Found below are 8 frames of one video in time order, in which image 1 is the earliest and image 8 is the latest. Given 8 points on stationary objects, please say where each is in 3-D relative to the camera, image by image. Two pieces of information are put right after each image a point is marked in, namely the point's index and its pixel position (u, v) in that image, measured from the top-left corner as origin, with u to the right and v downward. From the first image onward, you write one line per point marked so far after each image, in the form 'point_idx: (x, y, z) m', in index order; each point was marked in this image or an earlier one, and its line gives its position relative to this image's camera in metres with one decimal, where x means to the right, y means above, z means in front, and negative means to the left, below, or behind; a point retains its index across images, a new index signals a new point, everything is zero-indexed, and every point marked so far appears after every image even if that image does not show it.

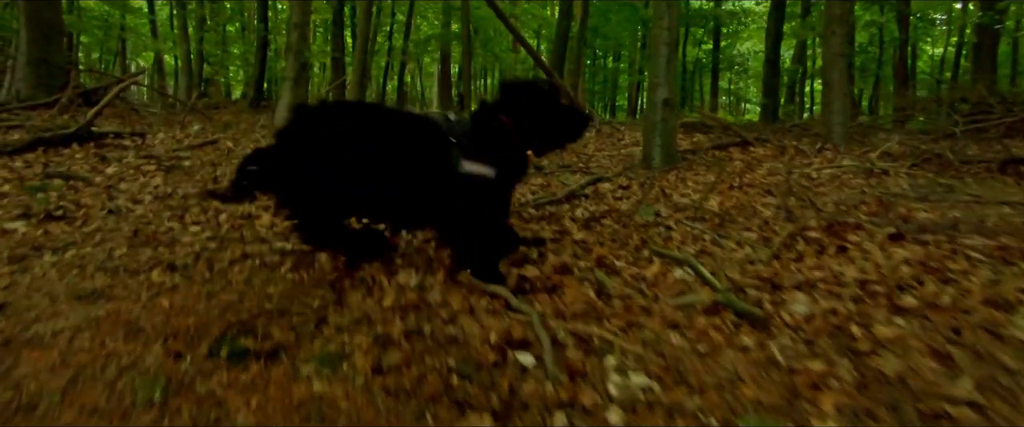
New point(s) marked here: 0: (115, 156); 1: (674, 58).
0: (-3.9, +0.6, +5.3) m
1: (+1.7, +1.6, +5.8) m
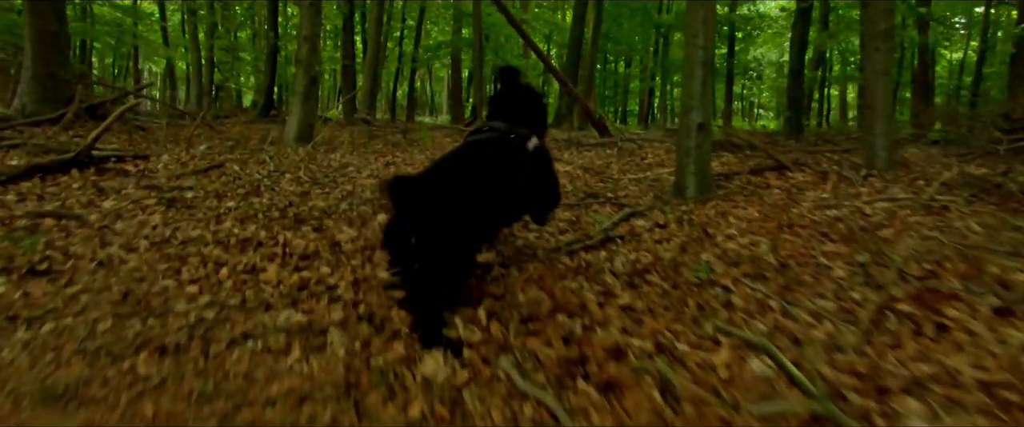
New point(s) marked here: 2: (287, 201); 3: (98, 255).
0: (-3.7, +0.3, +5.0) m
1: (+1.9, +1.3, +5.4) m
2: (-2.0, +0.1, +4.8) m
3: (-2.5, -0.3, +3.3) m
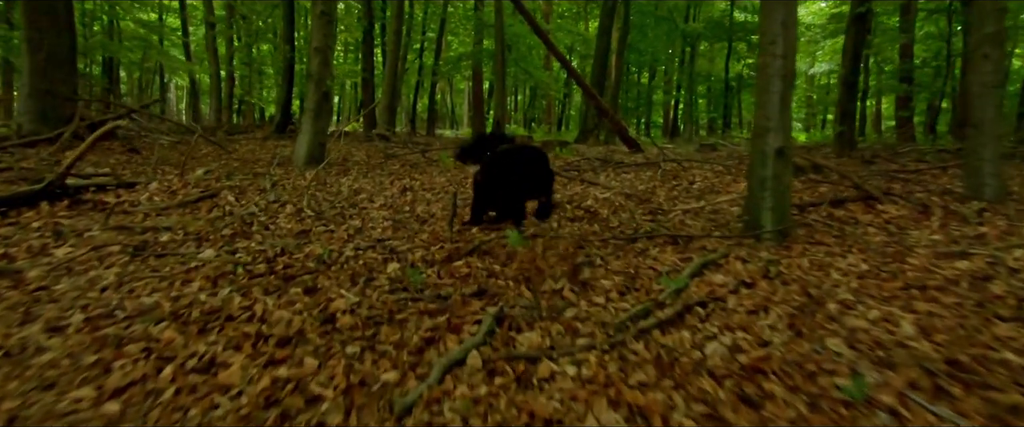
0: (-3.4, -0.1, +4.2) m
1: (+2.2, +1.0, +4.4) m
2: (-1.7, -0.2, +4.0) m
3: (-2.3, -0.6, +2.4) m
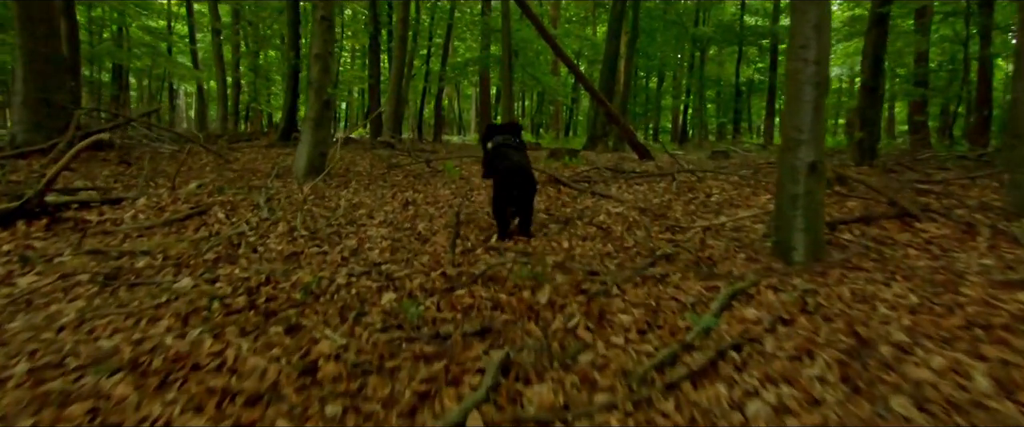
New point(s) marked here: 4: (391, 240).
0: (-3.3, -0.2, +3.9) m
1: (+2.3, +0.8, +4.0) m
2: (-1.7, -0.4, +3.6) m
3: (-2.2, -0.7, +2.1) m
4: (-1.1, -0.2, +4.9) m
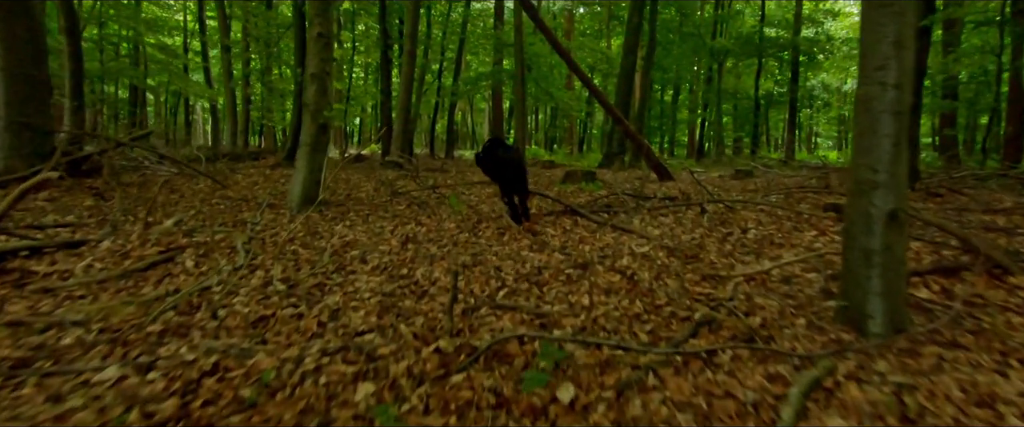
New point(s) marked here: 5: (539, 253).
0: (-3.3, -0.6, +3.3) m
1: (+2.4, +0.4, +3.3) m
2: (-1.6, -0.8, +3.0) m
3: (-2.2, -1.0, +1.4) m
4: (-1.0, -0.6, +4.2) m
5: (+0.3, -0.4, +5.7) m
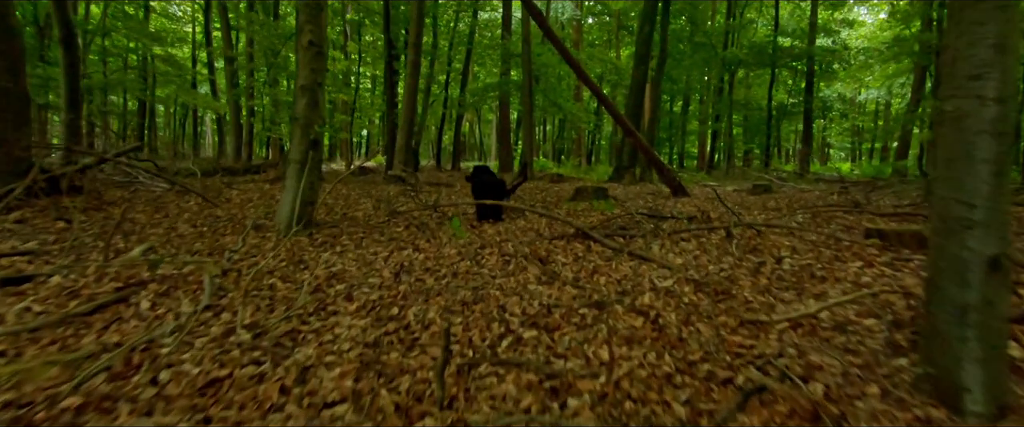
0: (-3.3, -0.8, +2.7) m
1: (+2.4, +0.2, +2.6) m
2: (-1.6, -1.0, +2.3) m
3: (-2.2, -1.2, +0.8) m
4: (-1.0, -0.9, +3.6) m
5: (+0.3, -0.7, +5.1) m
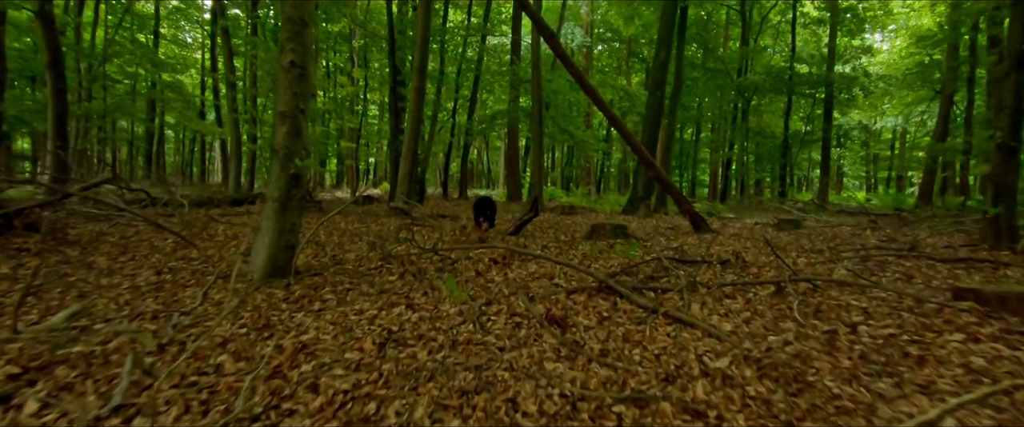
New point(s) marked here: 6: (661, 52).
0: (-3.2, -1.1, +1.7) m
1: (+2.4, -0.1, +1.6) m
2: (-1.5, -1.3, +1.3) m
3: (-2.2, -1.5, -0.2) m
4: (-0.9, -1.2, +2.5) m
5: (+0.4, -1.1, +4.0) m
6: (+4.6, +4.9, +16.6) m
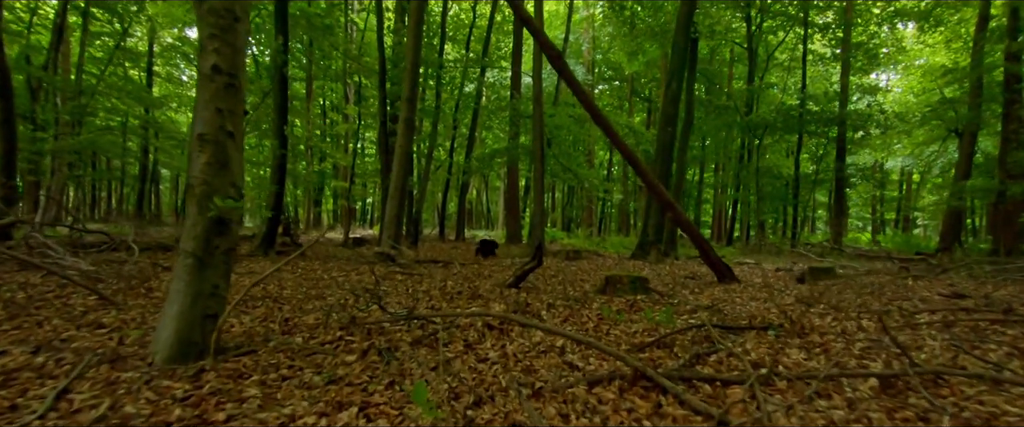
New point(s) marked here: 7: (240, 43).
0: (-3.2, -1.3, 0.0) m
1: (+2.4, -0.3, -0.1) m
2: (-1.5, -1.4, -0.4) m
3: (-2.2, -1.5, -1.9) m
4: (-0.9, -1.5, +0.8) m
5: (+0.4, -1.5, +2.3) m
6: (+4.6, +3.6, +15.3) m
7: (-2.3, +1.4, +4.5) m
